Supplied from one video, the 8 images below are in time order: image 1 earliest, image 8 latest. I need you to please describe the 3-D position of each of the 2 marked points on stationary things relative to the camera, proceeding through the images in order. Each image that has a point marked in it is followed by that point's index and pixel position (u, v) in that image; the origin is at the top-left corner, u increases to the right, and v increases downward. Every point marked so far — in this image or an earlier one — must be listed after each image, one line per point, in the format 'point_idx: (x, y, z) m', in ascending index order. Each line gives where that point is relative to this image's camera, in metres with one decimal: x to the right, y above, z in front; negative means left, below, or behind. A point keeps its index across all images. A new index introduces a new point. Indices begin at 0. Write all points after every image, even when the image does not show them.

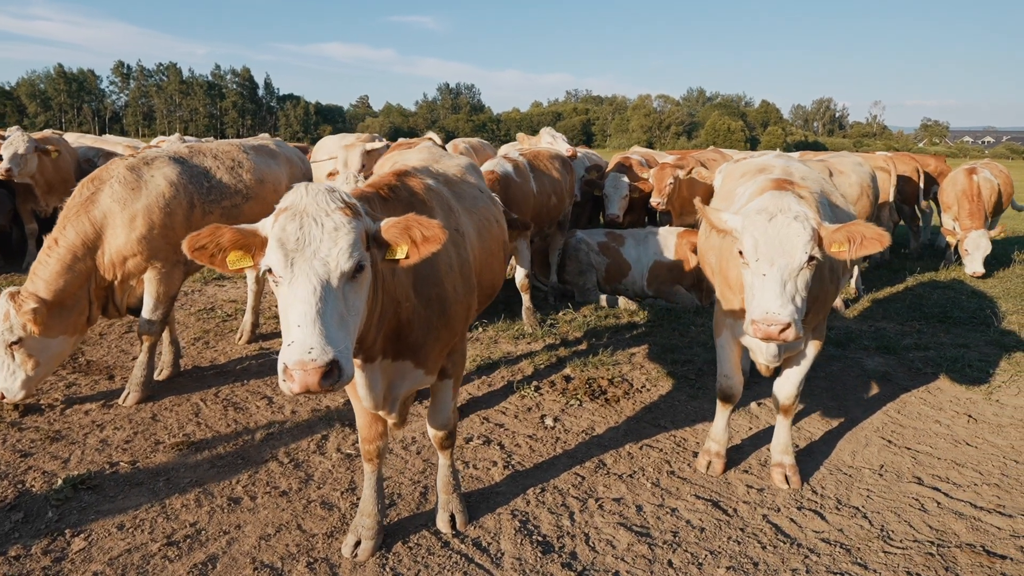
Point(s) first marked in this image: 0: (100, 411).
0: (-3.2, -0.9, +4.9) m
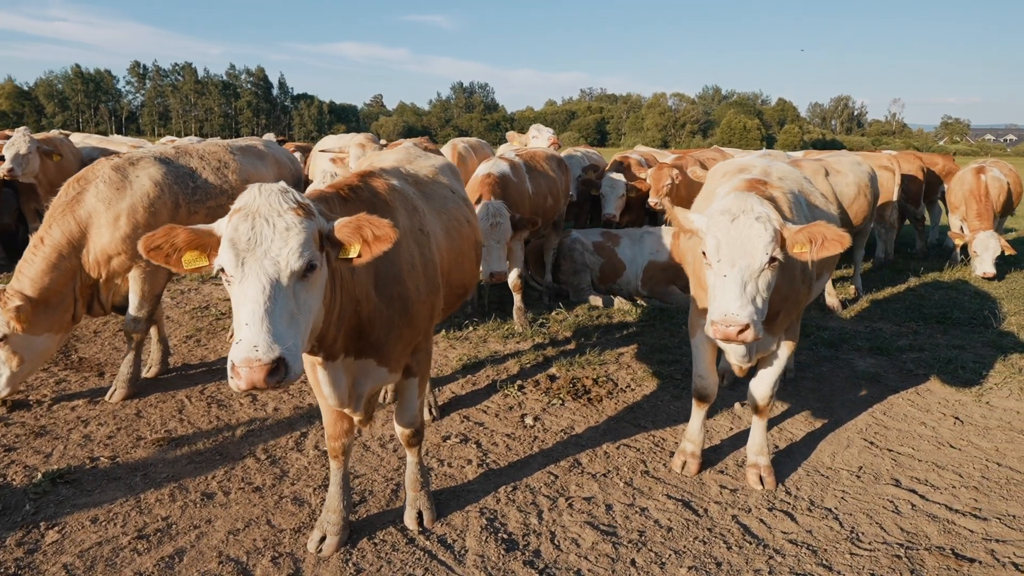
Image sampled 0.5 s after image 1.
0: (-3.3, -0.9, +5.0) m
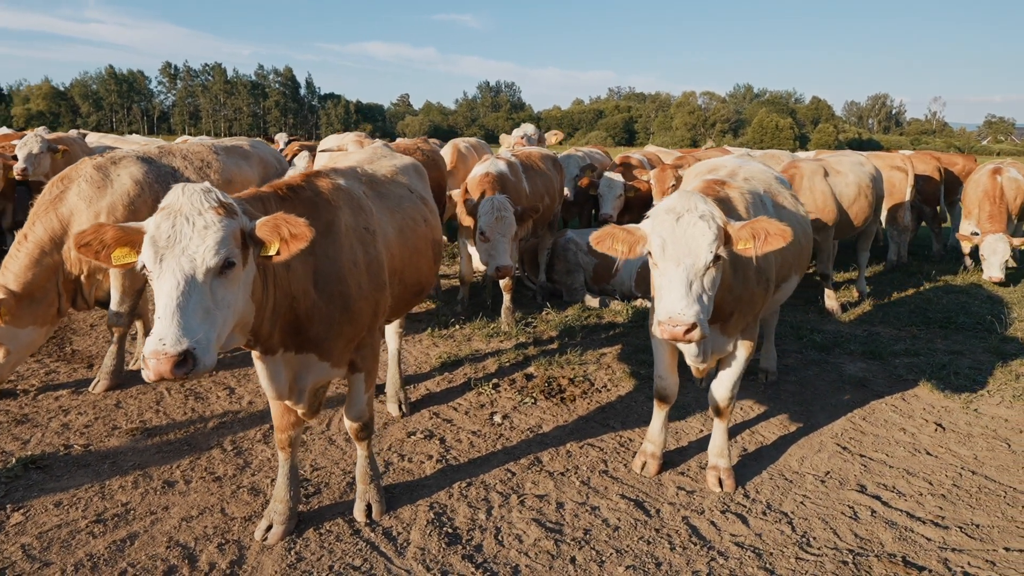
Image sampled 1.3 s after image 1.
0: (-3.6, -0.9, +5.2) m
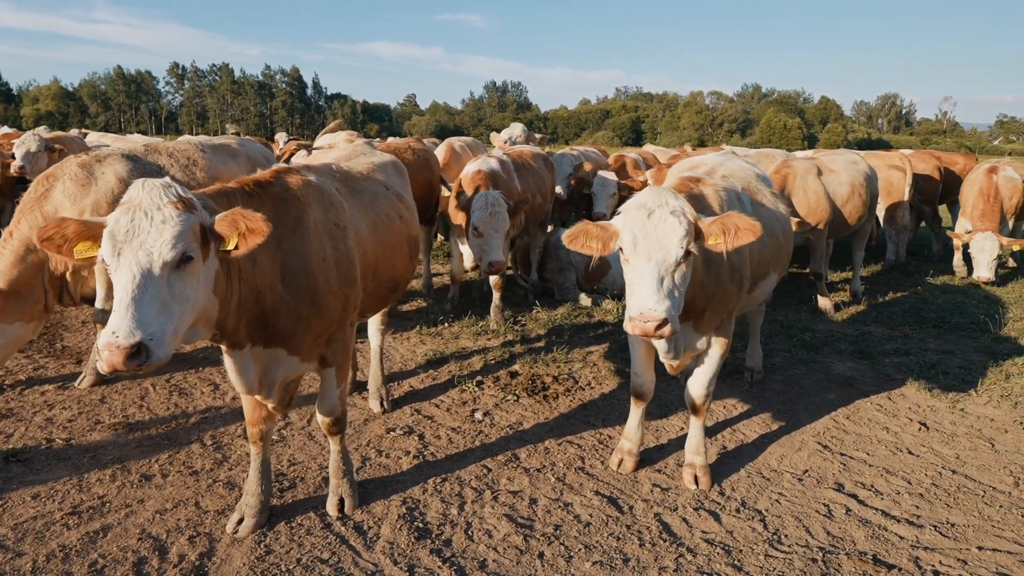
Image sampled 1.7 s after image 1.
0: (-3.8, -0.9, +5.3) m
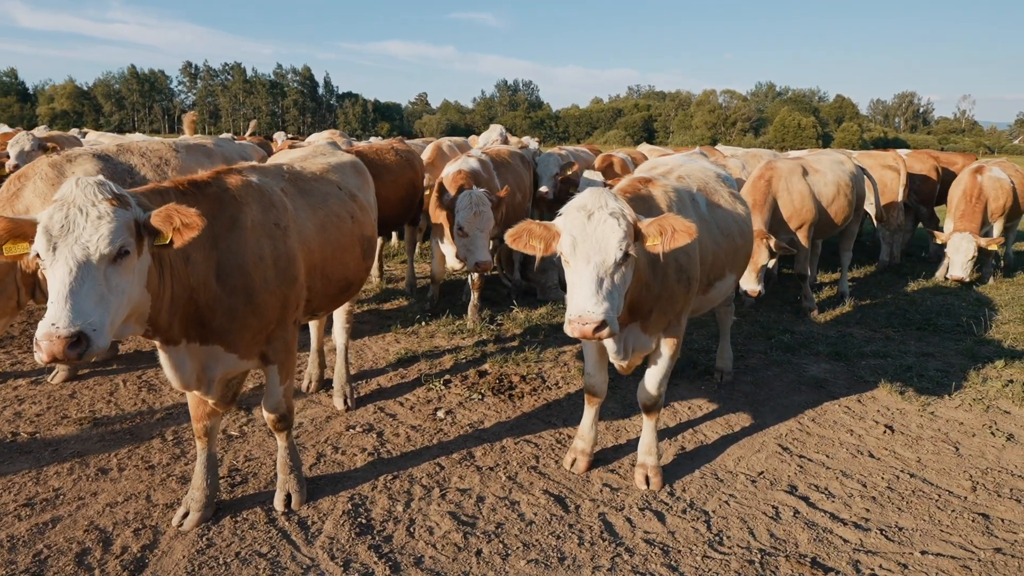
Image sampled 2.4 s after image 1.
0: (-4.1, -0.8, +5.4) m
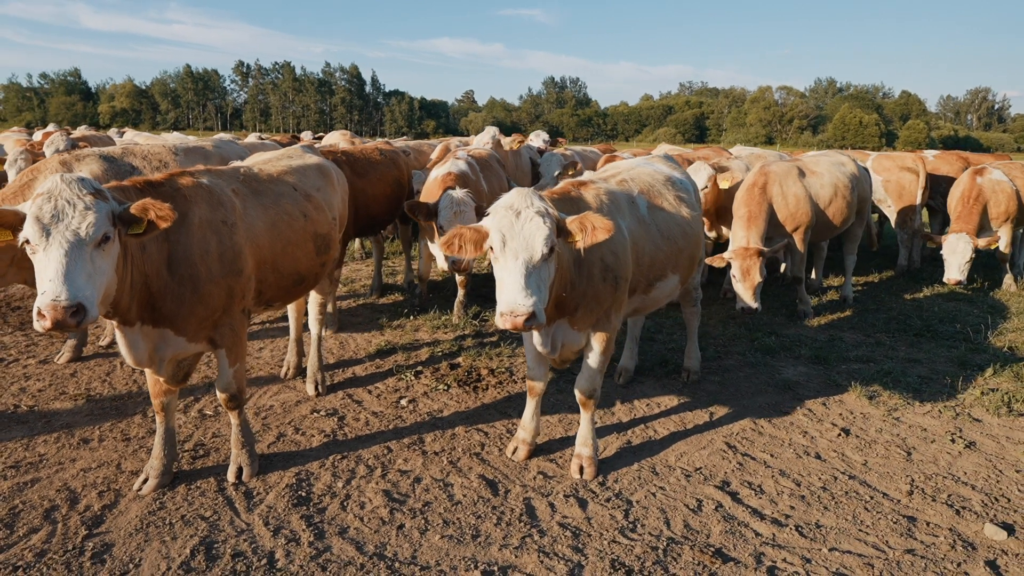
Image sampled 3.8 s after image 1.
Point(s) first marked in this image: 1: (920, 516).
0: (-4.5, -0.7, +6.0) m
1: (+2.9, -1.6, +4.6) m
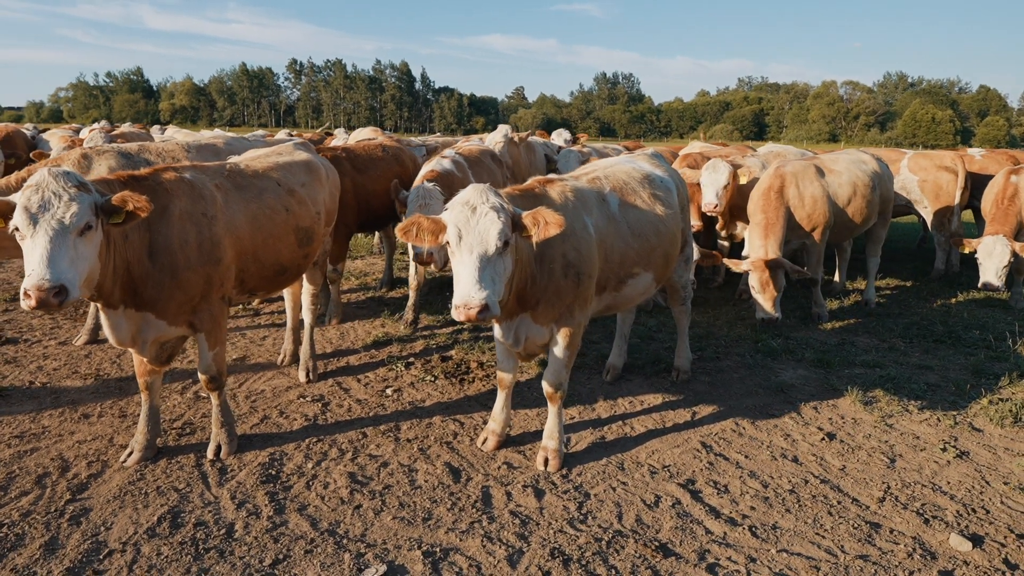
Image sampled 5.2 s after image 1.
0: (-4.6, -0.6, +6.5) m
1: (+2.6, -1.7, +4.5) m
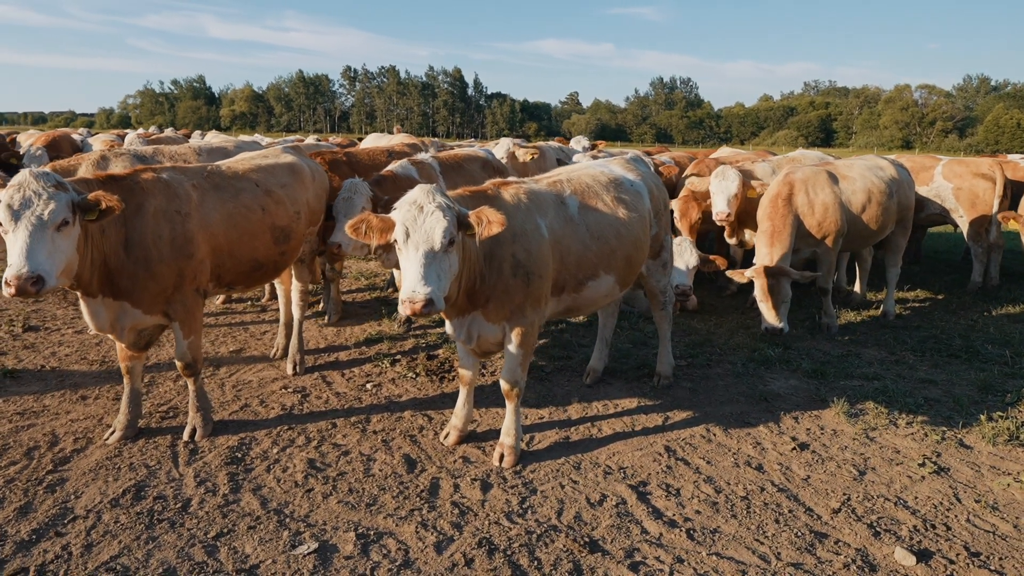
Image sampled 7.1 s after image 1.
0: (-4.8, -0.5, +7.1) m
1: (+2.2, -1.7, +4.4) m
